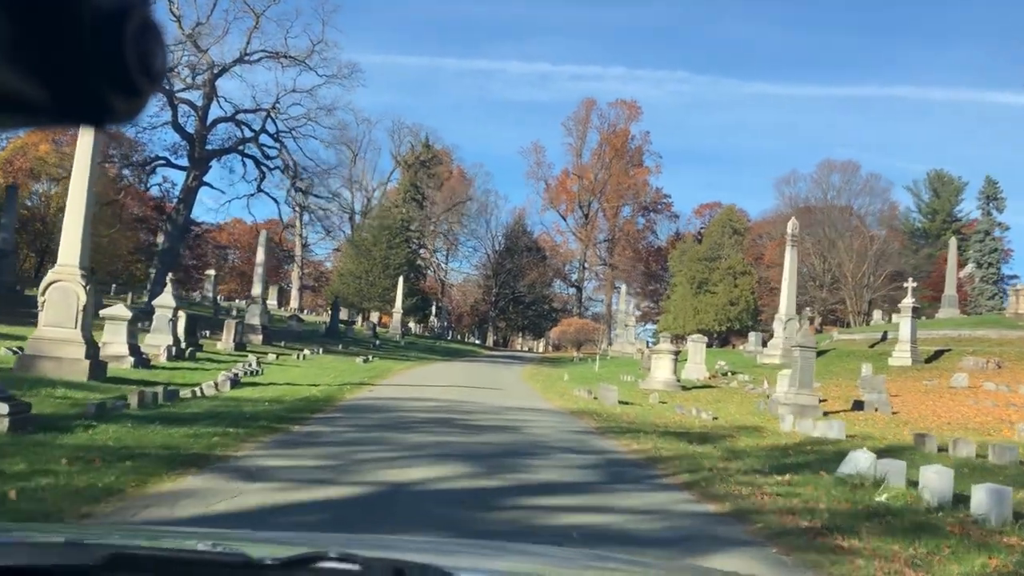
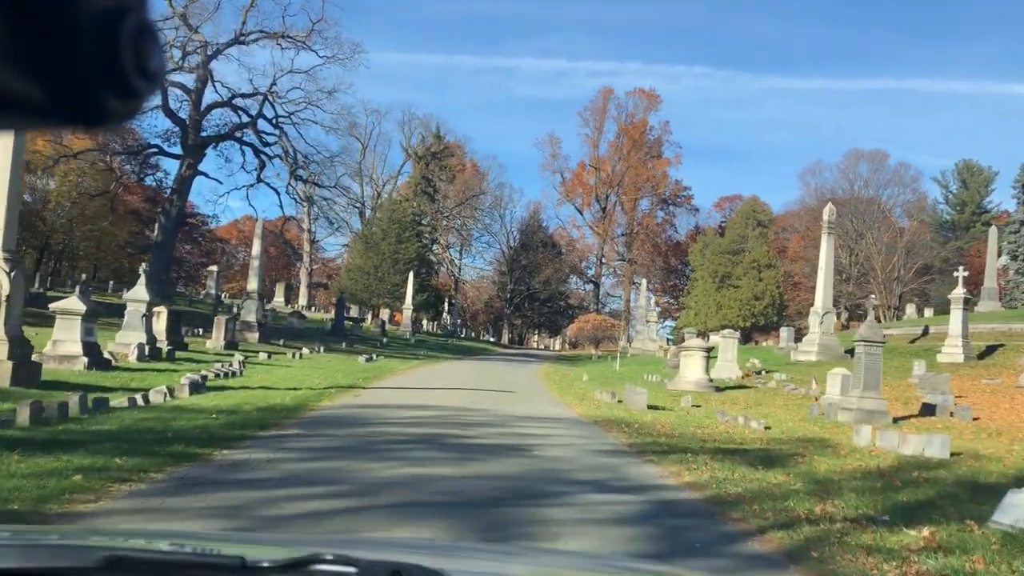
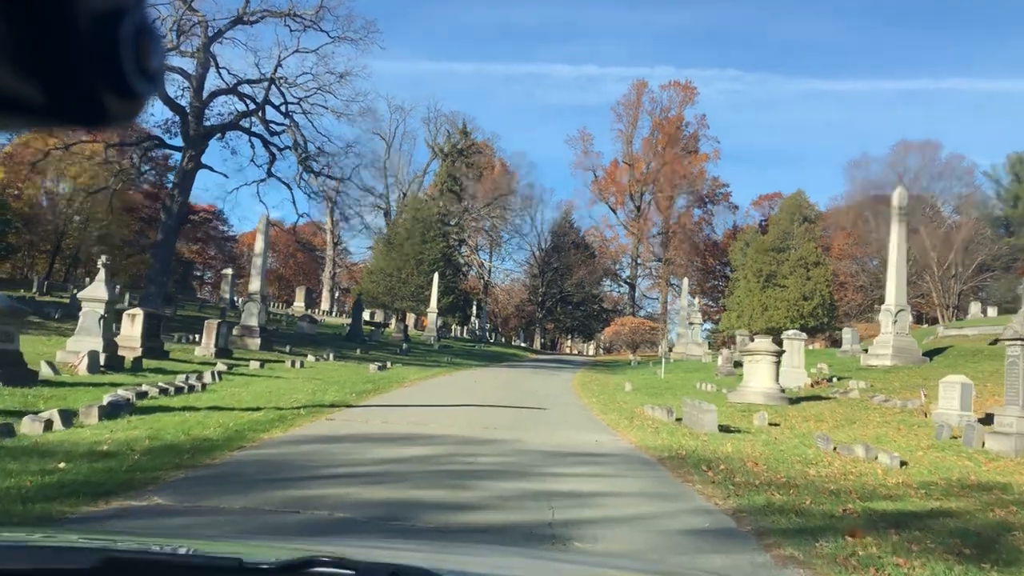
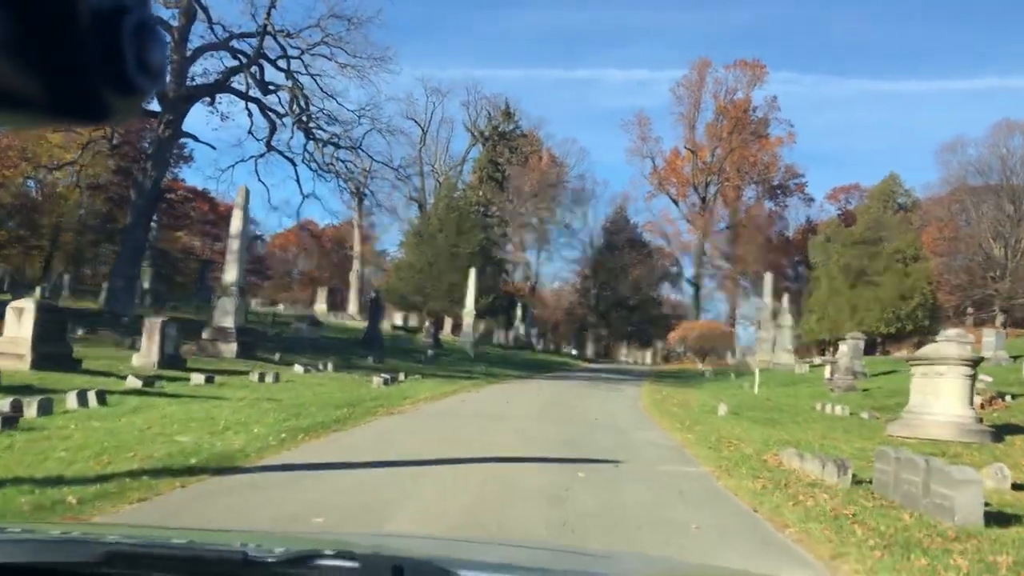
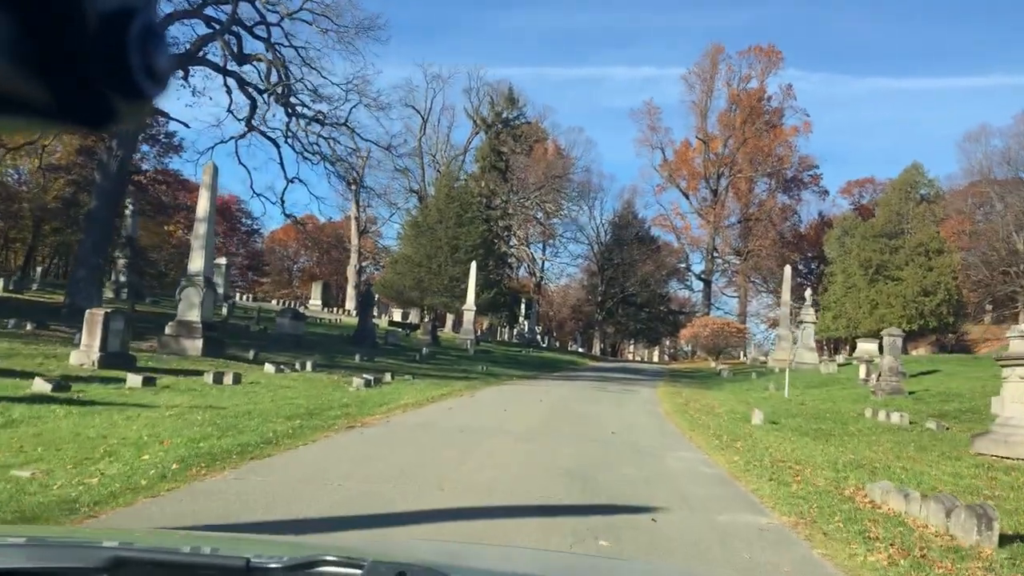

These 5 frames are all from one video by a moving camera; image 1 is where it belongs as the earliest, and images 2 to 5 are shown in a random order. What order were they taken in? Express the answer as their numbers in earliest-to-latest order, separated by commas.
2, 3, 4, 5
